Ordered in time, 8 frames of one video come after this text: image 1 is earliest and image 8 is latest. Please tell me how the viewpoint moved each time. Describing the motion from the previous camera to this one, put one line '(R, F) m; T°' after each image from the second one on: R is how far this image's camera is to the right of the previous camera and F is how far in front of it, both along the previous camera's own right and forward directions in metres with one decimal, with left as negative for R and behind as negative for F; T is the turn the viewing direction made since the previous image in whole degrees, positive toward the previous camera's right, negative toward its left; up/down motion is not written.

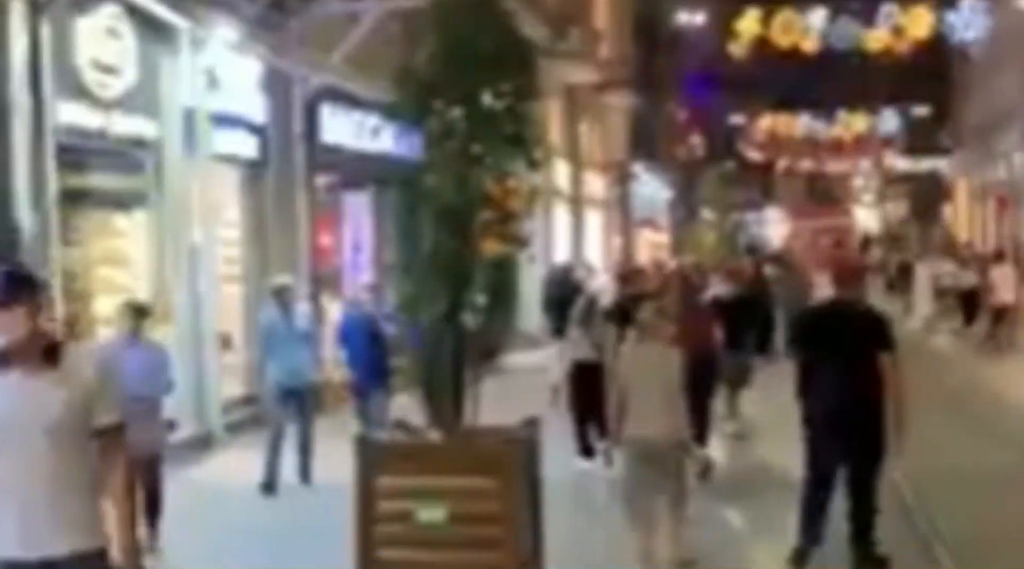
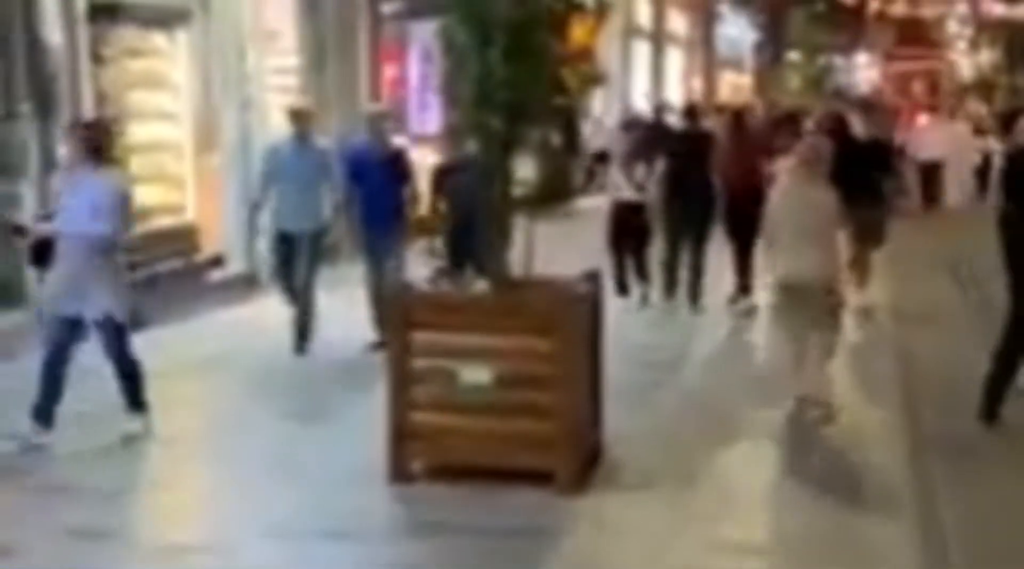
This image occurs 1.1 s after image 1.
(+0.1, +1.4) m; -3°
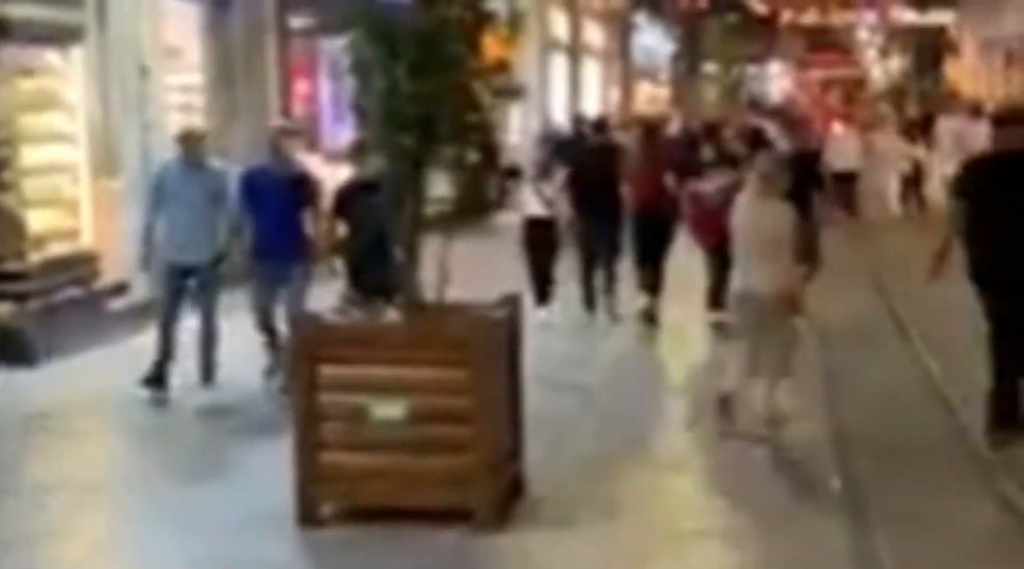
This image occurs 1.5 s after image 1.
(+0.1, +0.5) m; +3°
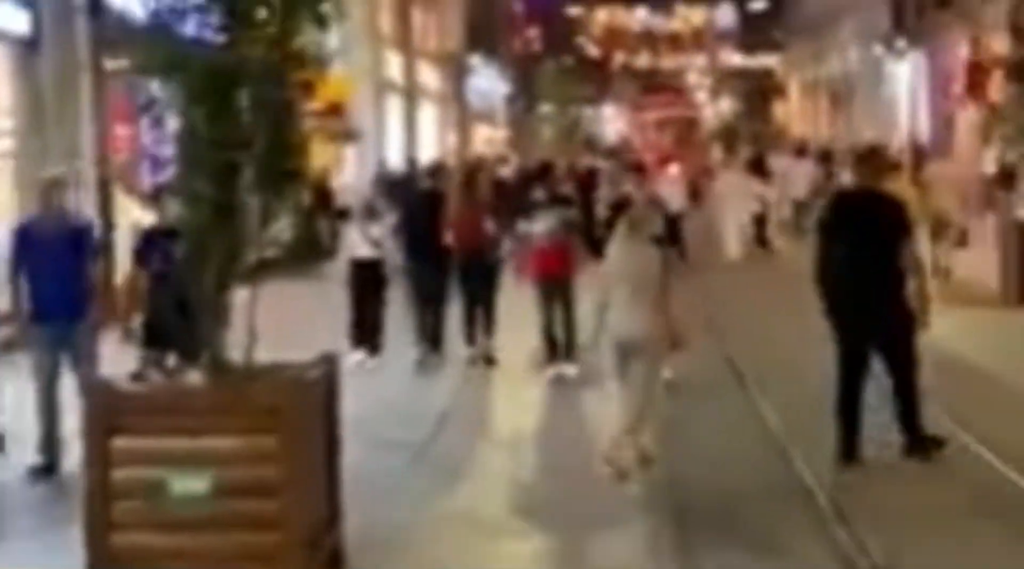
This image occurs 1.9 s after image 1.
(+0.2, +0.5) m; +6°
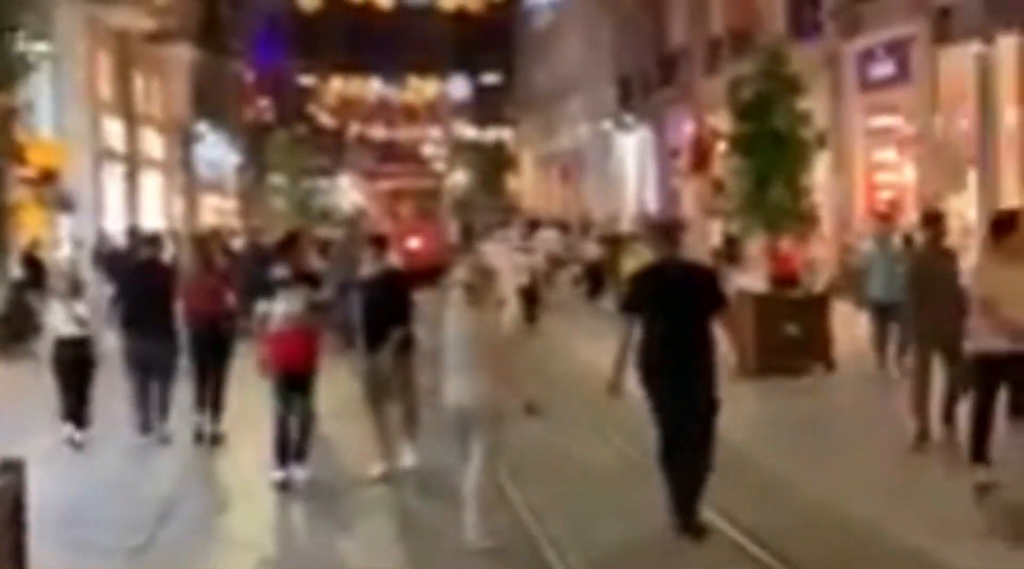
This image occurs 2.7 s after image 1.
(+0.1, +1.2) m; +11°
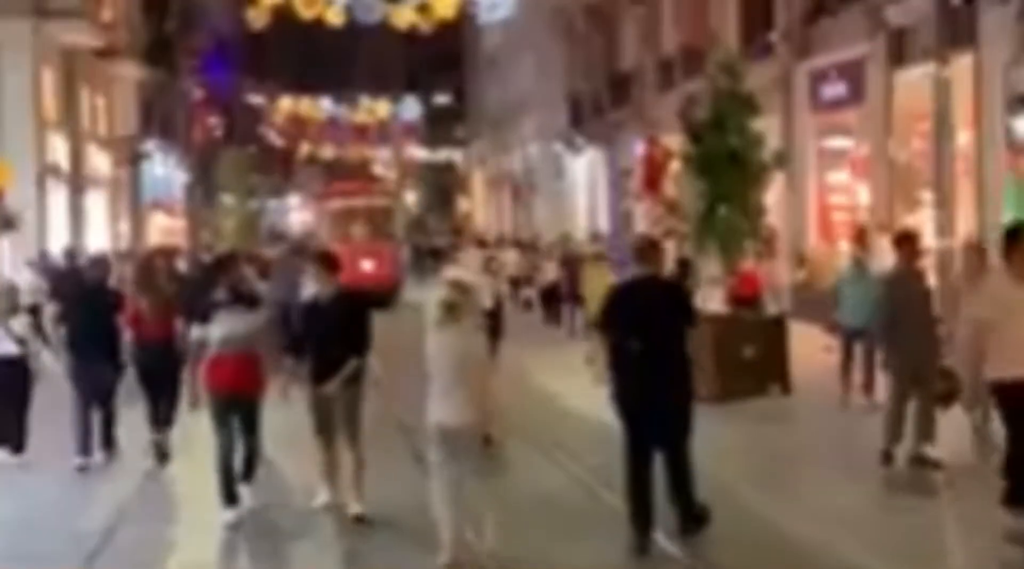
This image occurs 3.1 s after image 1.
(-0.1, +0.5) m; +2°
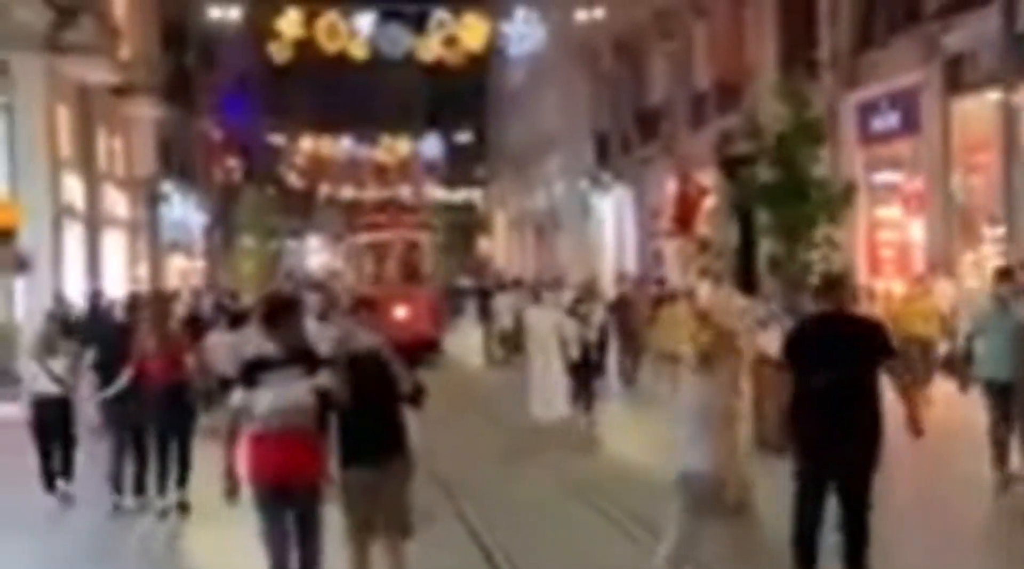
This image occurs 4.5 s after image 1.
(-0.5, +1.8) m; -1°
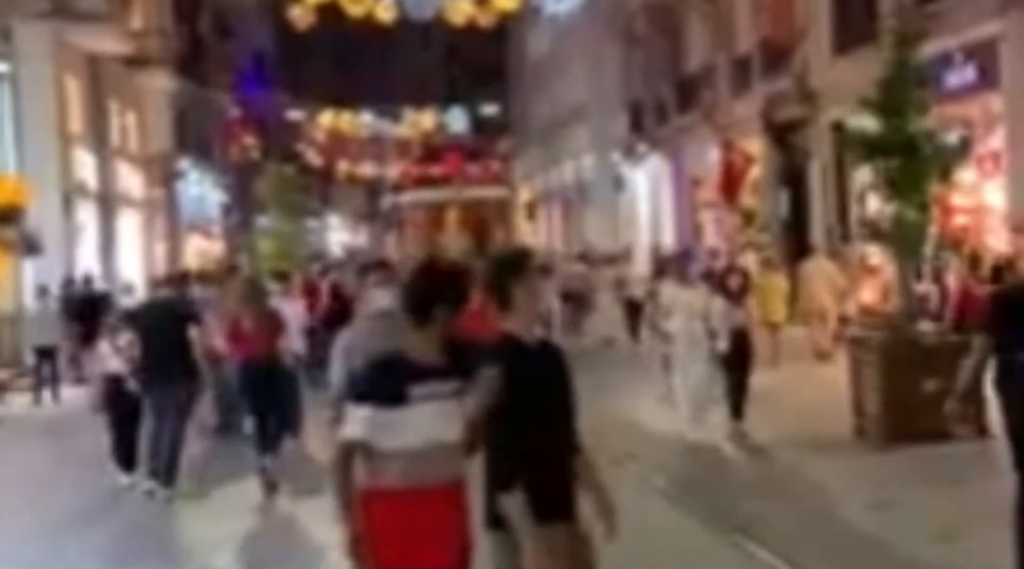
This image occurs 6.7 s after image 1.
(-0.6, +2.7) m; -1°
